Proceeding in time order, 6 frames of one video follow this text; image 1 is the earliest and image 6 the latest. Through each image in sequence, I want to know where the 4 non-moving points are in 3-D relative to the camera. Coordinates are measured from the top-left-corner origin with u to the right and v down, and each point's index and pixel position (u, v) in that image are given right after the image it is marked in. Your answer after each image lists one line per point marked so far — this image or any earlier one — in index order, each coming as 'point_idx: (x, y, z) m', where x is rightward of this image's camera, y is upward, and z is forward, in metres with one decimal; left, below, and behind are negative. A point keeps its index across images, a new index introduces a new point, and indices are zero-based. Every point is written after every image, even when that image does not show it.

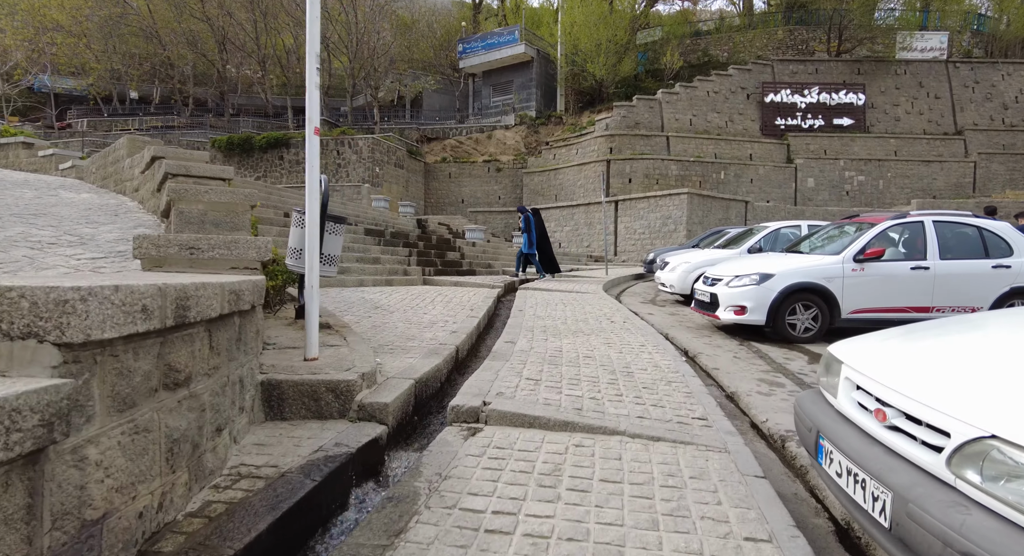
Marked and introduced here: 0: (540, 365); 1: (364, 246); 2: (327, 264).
0: (+0.2, -0.7, +4.0) m
1: (-3.2, +0.7, +11.0) m
2: (-1.6, +0.1, +4.4) m
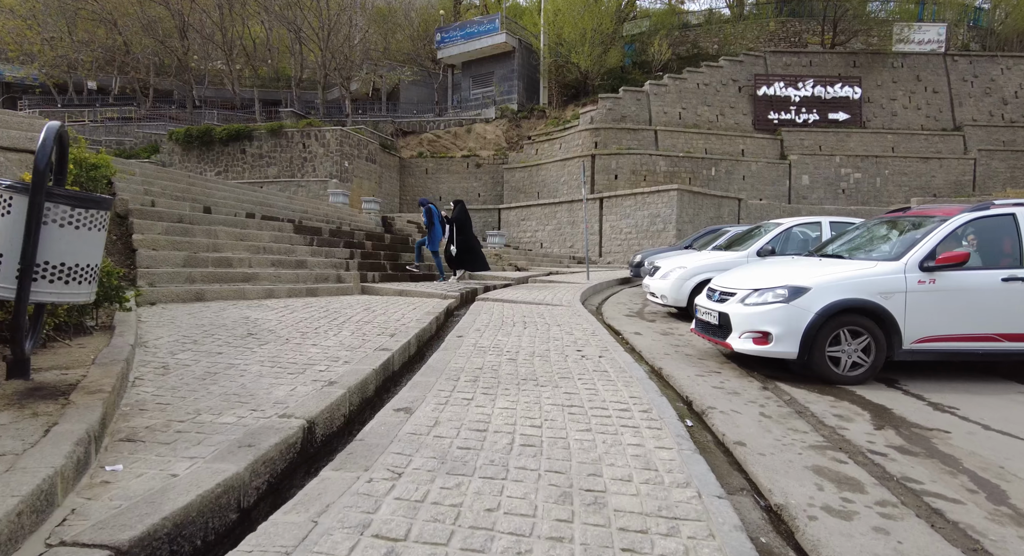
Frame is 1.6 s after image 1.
0: (-0.3, -0.8, +2.1) m
1: (-3.9, +0.6, +9.0) m
2: (-2.2, 0.0, +2.5) m
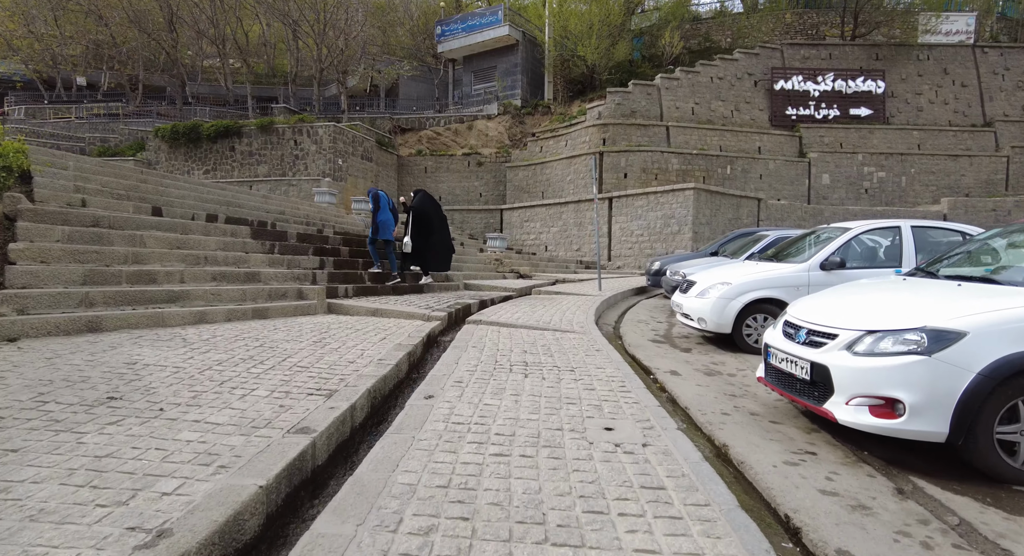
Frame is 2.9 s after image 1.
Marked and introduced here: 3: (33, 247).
0: (-0.4, -1.0, +0.5) m
1: (-3.9, +0.4, +7.5) m
2: (-2.2, -0.2, +1.0) m
3: (-4.8, +0.3, +5.1) m
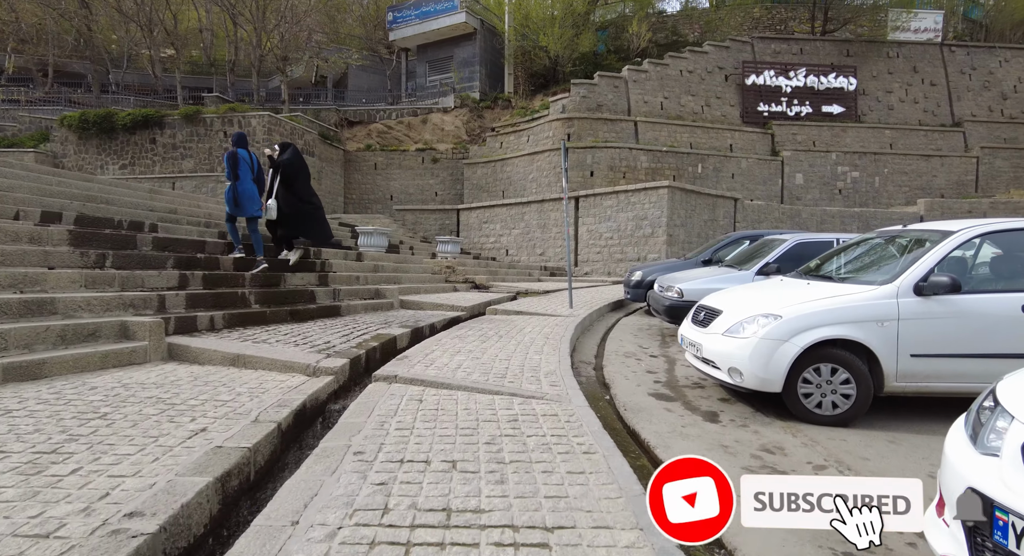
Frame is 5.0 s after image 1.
0: (-0.5, -1.3, -1.8) m
1: (-4.6, +0.1, +4.9) m
2: (-2.4, -0.5, -1.5) m
3: (-5.2, 0.0, +2.4) m
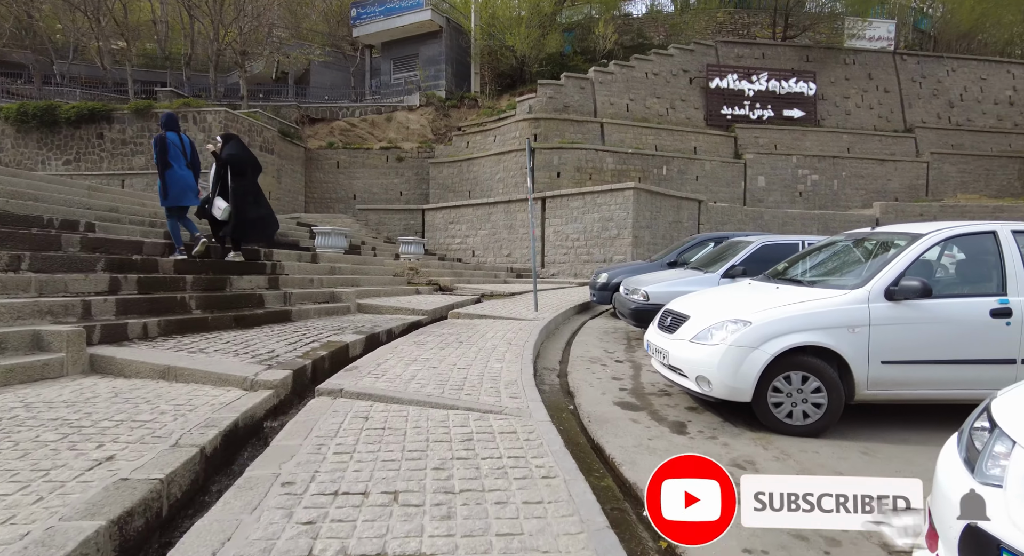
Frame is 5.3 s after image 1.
0: (-0.5, -1.3, -2.1) m
1: (-4.9, 0.0, +4.3) m
2: (-2.3, -0.5, -2.0) m
3: (-5.5, 0.0, +1.8) m
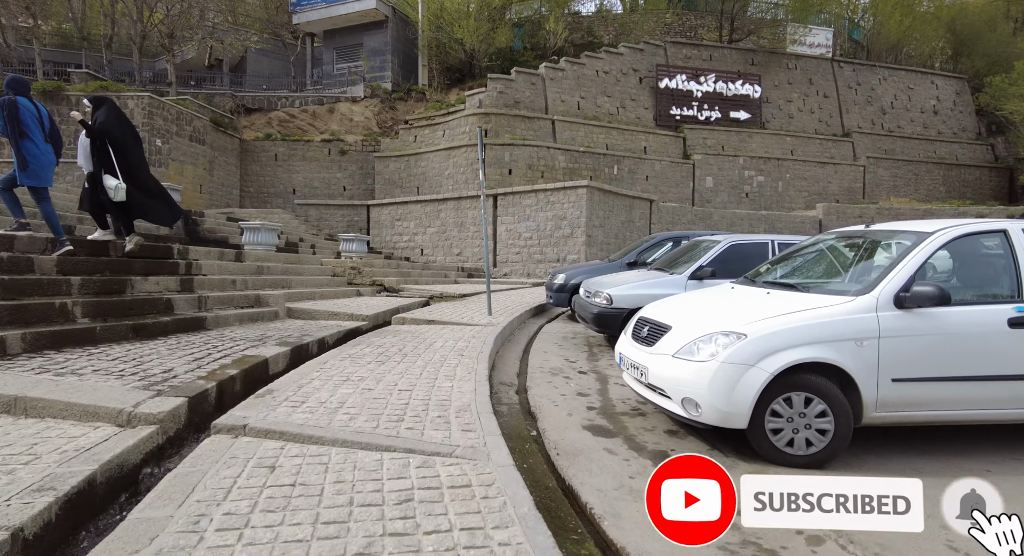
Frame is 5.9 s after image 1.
0: (-0.2, -1.3, -2.9) m
1: (-5.2, 0.0, +3.1) m
2: (-2.1, -0.5, -2.9) m
3: (-5.5, 0.0, +0.6) m
